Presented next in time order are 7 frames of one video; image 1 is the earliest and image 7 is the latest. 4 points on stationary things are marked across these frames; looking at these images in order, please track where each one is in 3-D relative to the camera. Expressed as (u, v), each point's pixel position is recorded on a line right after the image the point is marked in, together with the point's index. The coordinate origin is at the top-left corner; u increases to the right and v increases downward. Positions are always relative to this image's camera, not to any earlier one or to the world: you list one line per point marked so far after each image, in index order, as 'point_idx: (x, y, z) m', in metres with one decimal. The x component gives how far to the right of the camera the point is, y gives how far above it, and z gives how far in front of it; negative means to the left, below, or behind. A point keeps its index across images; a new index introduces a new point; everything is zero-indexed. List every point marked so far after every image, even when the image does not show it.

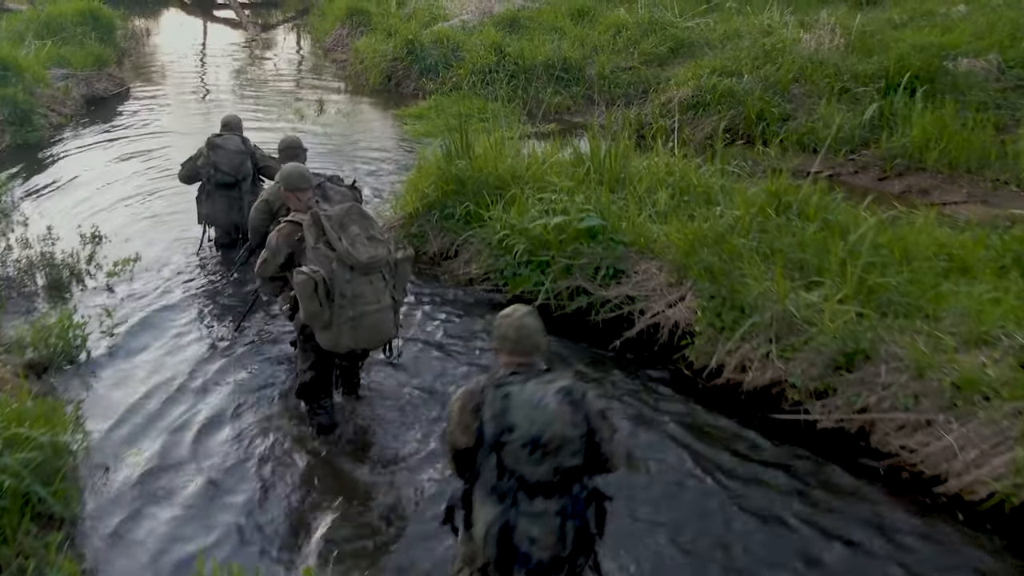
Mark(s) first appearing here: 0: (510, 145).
0: (0.0, +1.6, +9.6) m
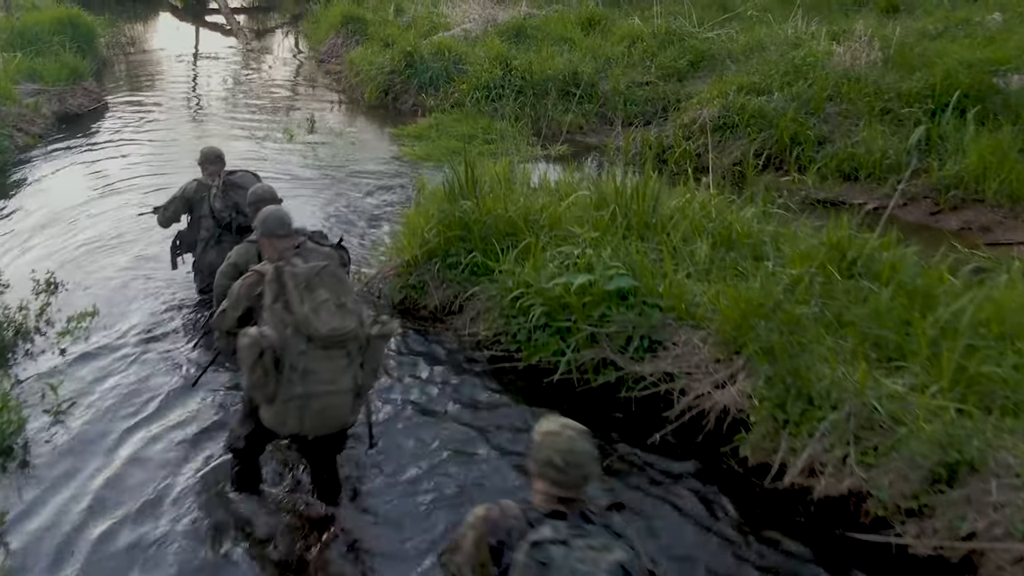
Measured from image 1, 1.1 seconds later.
0: (+0.1, +1.1, +8.7) m
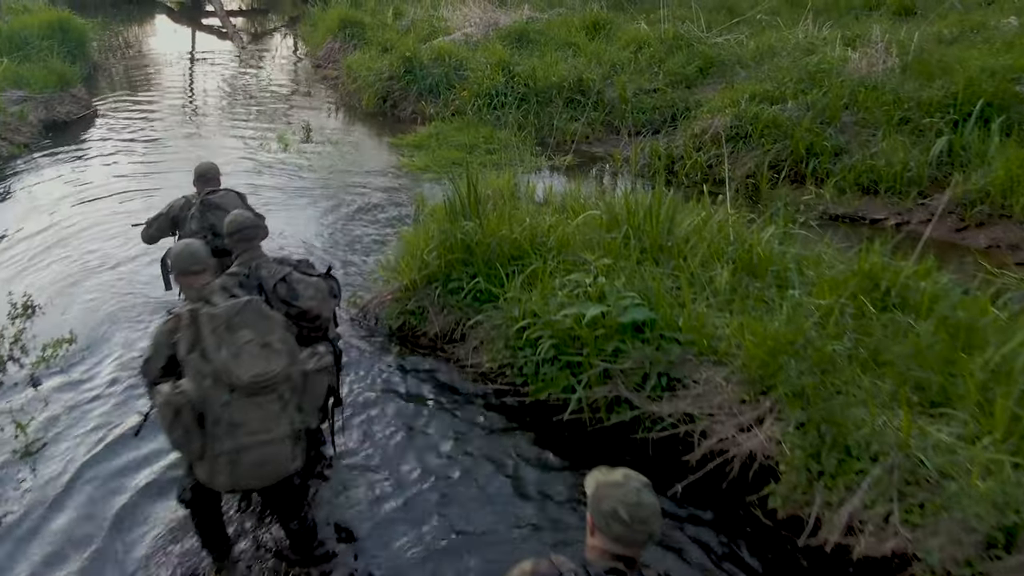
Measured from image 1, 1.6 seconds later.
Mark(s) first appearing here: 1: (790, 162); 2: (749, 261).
0: (+0.1, +0.9, +8.3) m
1: (+3.3, +1.5, +9.1) m
2: (+1.7, +0.2, +5.6) m
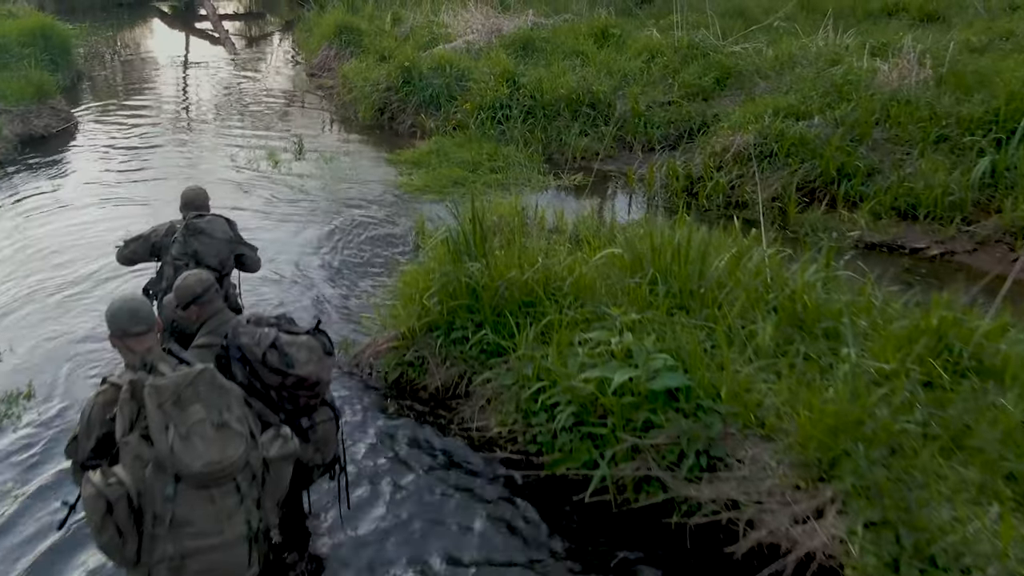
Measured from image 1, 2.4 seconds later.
0: (+0.2, +0.6, +7.6) m
1: (+3.3, +1.1, +8.4) m
2: (+1.8, -0.1, +5.0) m
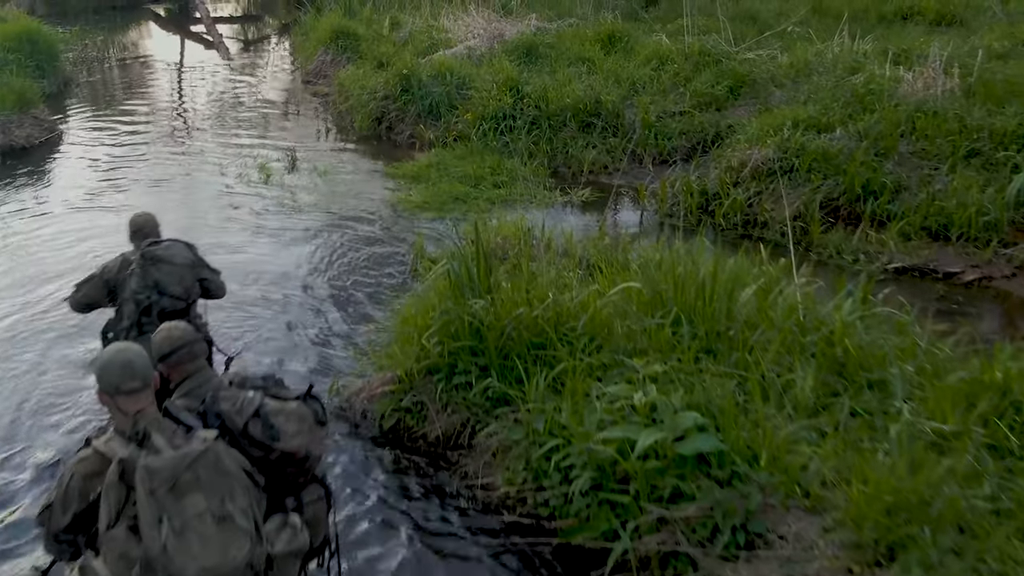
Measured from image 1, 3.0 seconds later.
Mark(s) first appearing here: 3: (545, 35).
0: (+0.3, +0.3, +7.1) m
1: (+3.4, +0.9, +7.9) m
2: (+1.8, -0.4, +4.5) m
3: (+0.5, +4.1, +12.7) m
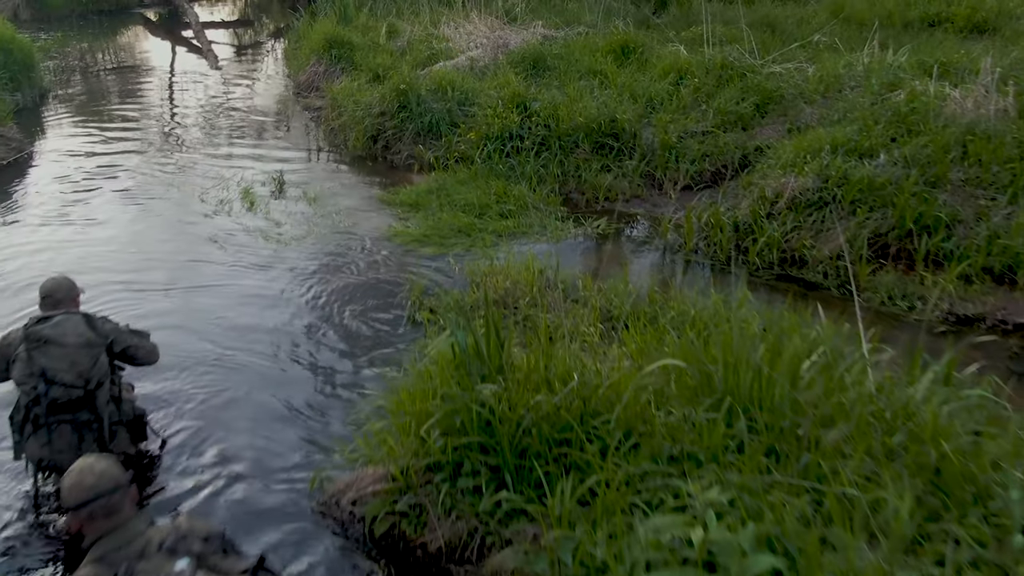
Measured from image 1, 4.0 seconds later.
0: (+0.3, -0.1, +6.2) m
1: (+3.5, +0.5, +7.1) m
2: (+1.9, -0.8, +3.6) m
3: (+0.6, +3.7, +11.9) m
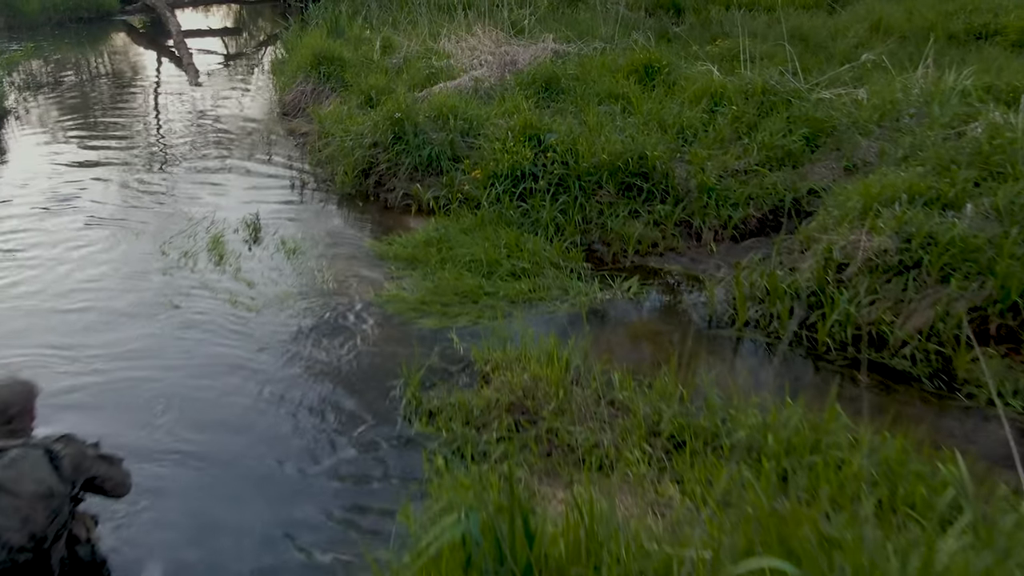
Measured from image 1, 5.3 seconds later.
0: (+0.5, -0.7, +5.0) m
1: (+3.6, -0.2, +5.8) m
2: (+2.1, -1.5, +2.3) m
3: (+0.7, +3.1, +10.6) m
